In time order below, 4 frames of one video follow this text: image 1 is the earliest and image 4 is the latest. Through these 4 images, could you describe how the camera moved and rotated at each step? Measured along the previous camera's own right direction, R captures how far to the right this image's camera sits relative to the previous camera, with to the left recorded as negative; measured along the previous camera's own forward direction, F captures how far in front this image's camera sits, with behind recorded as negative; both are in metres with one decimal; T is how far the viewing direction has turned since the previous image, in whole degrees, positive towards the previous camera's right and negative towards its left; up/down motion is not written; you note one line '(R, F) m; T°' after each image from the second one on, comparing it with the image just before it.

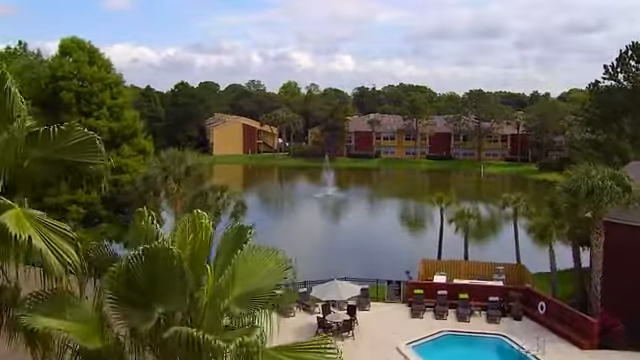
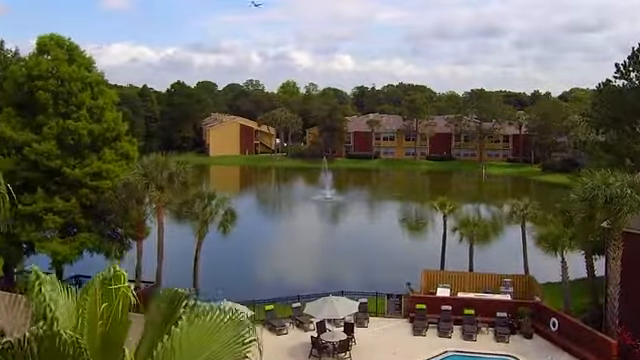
(+0.1, +1.5) m; 0°
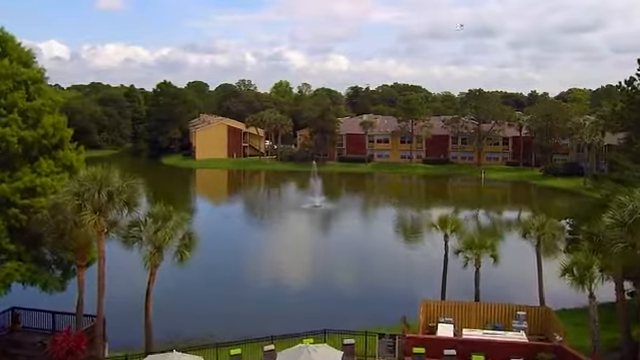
(+0.4, +3.4) m; 0°
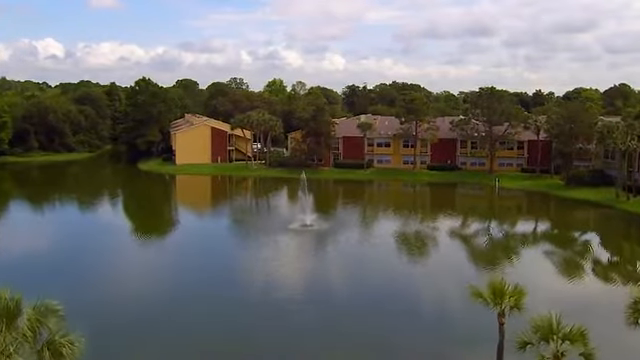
(+0.3, +7.5) m; 0°
